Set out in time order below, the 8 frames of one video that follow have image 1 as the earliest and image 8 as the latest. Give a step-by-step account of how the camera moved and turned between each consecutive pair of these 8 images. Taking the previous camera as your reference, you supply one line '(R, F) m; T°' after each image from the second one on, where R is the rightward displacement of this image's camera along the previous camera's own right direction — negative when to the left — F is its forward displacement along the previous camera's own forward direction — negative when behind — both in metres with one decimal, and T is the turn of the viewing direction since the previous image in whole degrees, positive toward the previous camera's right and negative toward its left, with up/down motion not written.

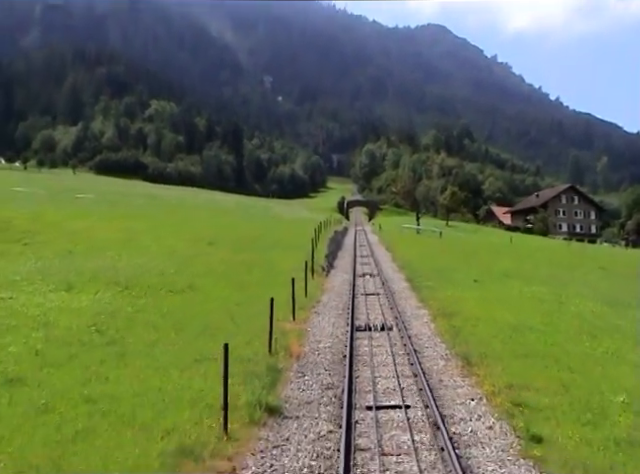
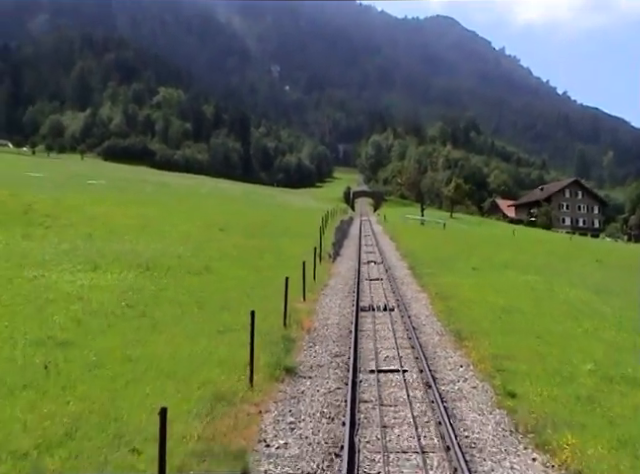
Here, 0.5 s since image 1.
(-0.2, -2.0) m; 0°
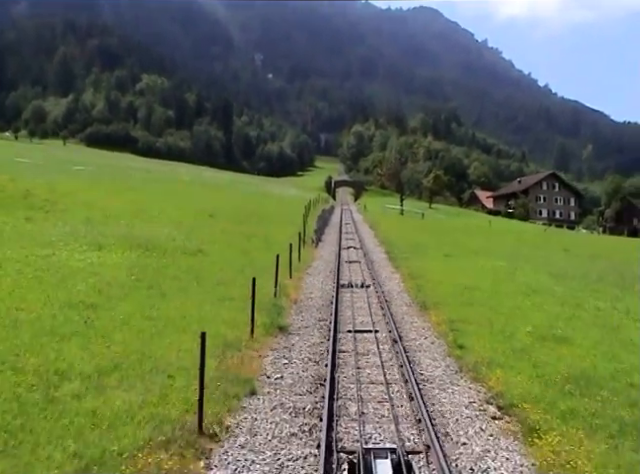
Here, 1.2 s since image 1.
(-0.2, -3.0) m; +2°
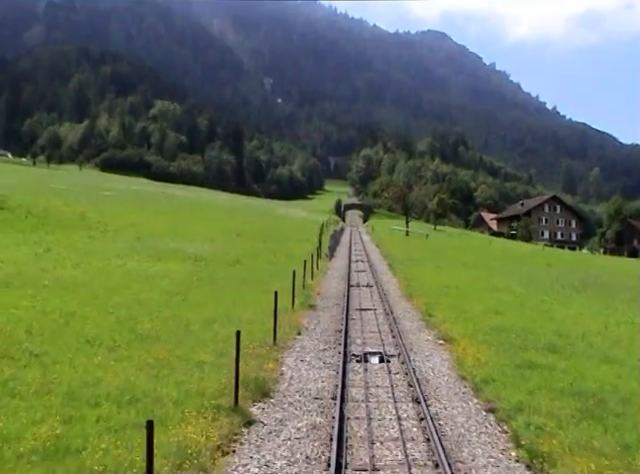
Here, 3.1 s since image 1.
(-0.3, -8.2) m; -1°
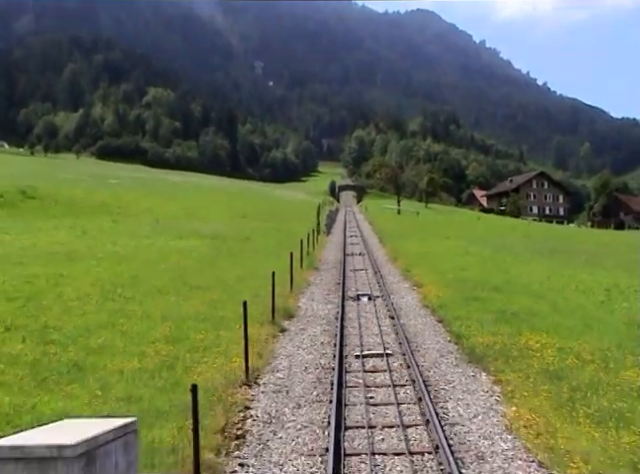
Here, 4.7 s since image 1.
(-0.3, -6.5) m; 0°
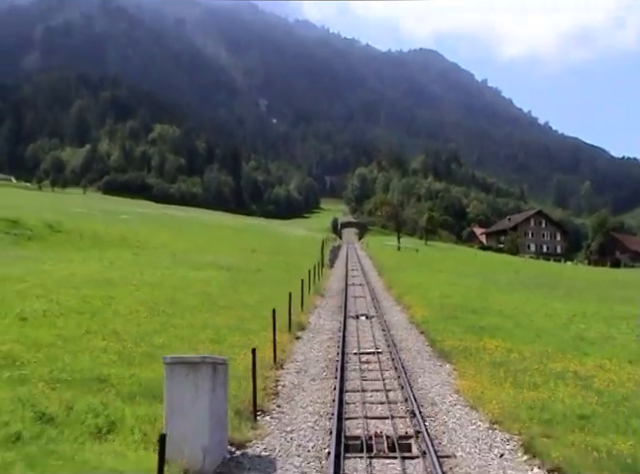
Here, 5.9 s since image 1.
(-0.2, -5.2) m; 0°
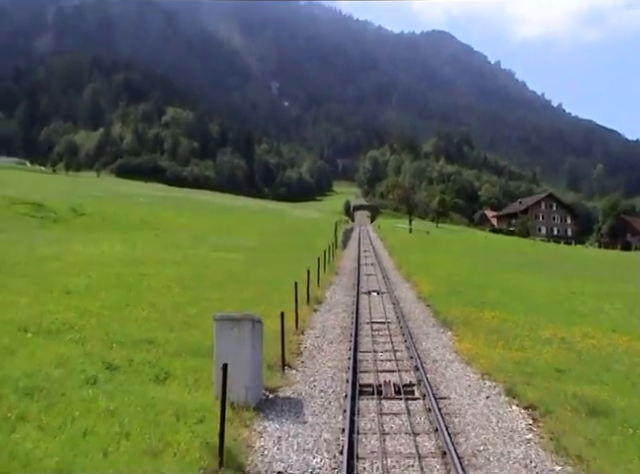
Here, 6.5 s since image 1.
(-0.2, -2.4) m; -1°
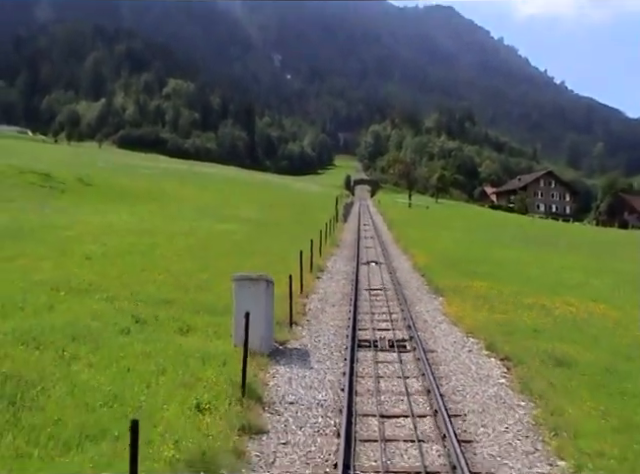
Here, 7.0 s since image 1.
(-0.1, -1.9) m; 0°
